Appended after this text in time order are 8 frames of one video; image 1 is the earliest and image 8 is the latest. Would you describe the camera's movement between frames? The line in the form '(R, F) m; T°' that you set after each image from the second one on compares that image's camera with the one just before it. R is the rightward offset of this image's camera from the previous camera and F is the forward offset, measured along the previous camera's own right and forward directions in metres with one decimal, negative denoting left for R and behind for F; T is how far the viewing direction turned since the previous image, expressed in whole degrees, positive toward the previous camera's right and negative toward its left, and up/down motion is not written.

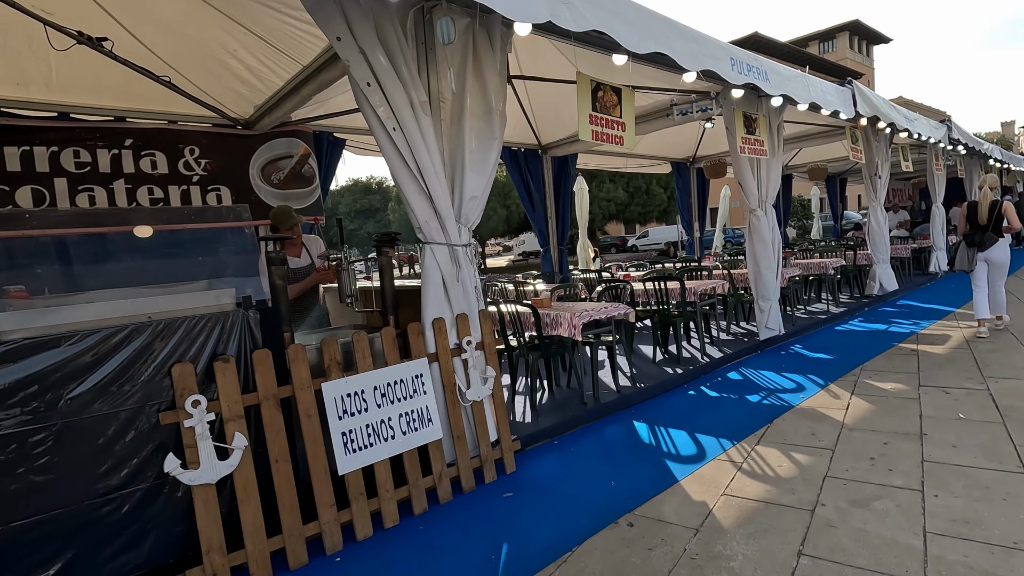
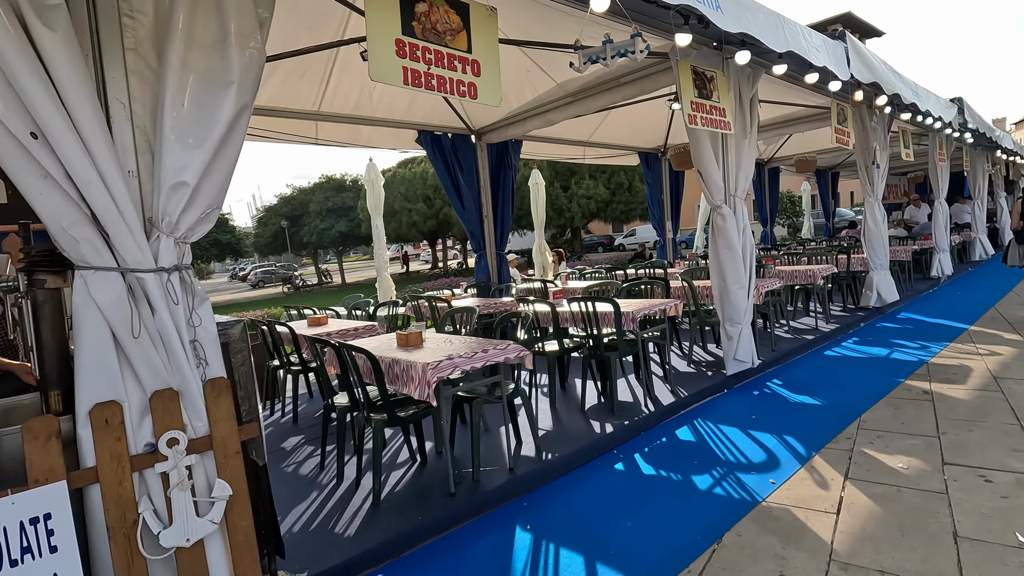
(+0.8, +1.3) m; +1°
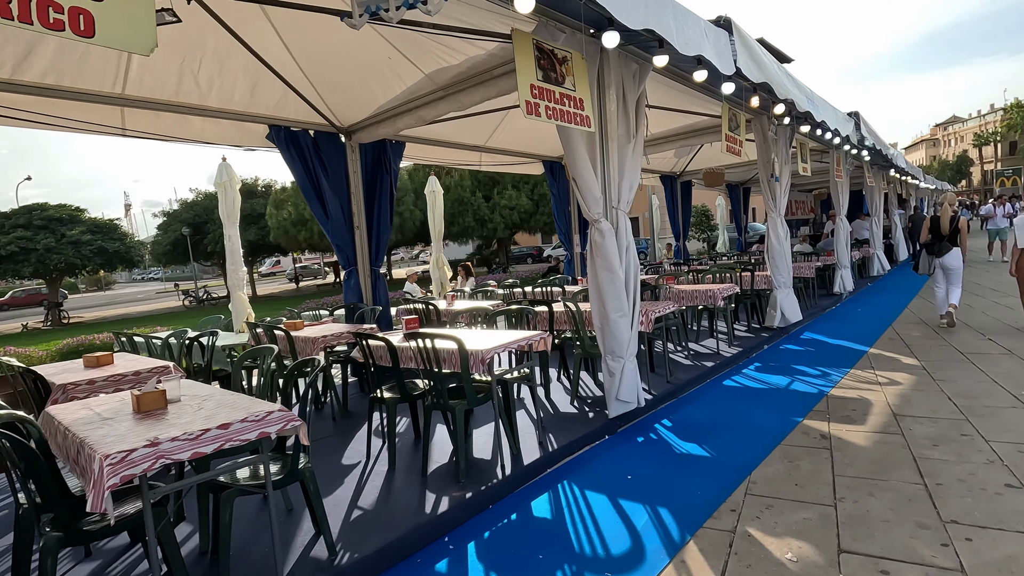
(+0.7, +0.8) m; +7°
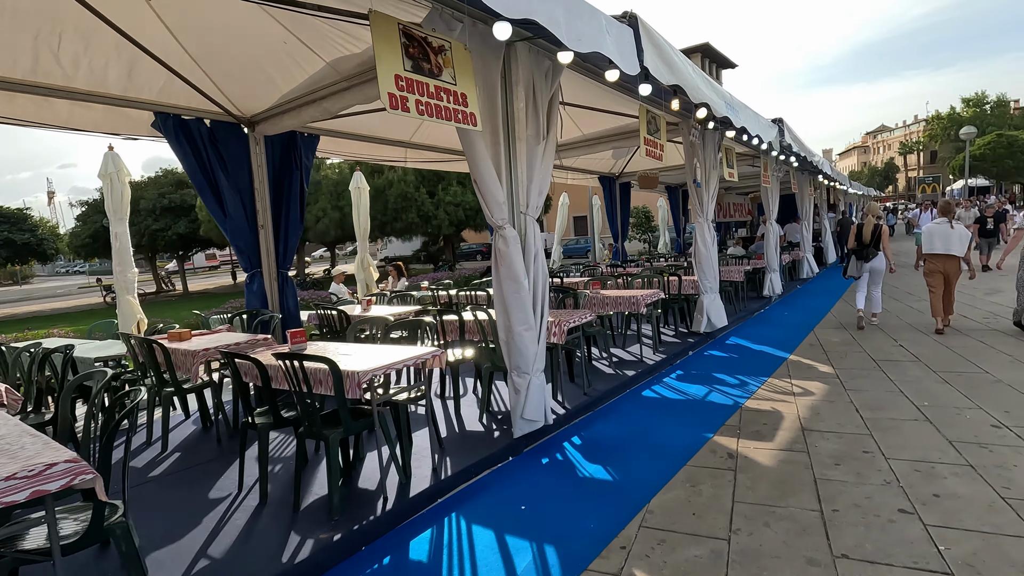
(+0.4, +0.3) m; +5°
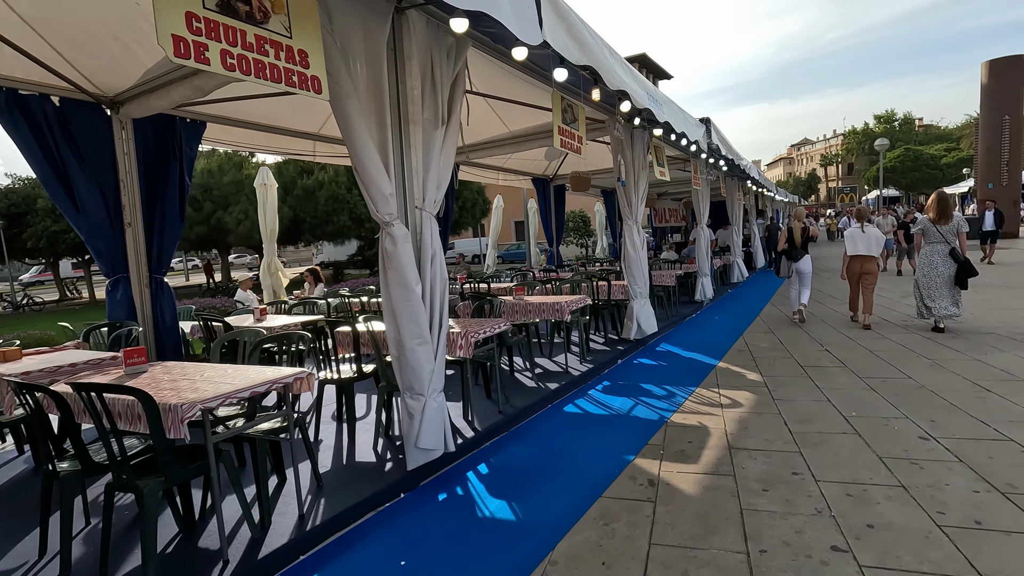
(+0.3, +0.5) m; +6°
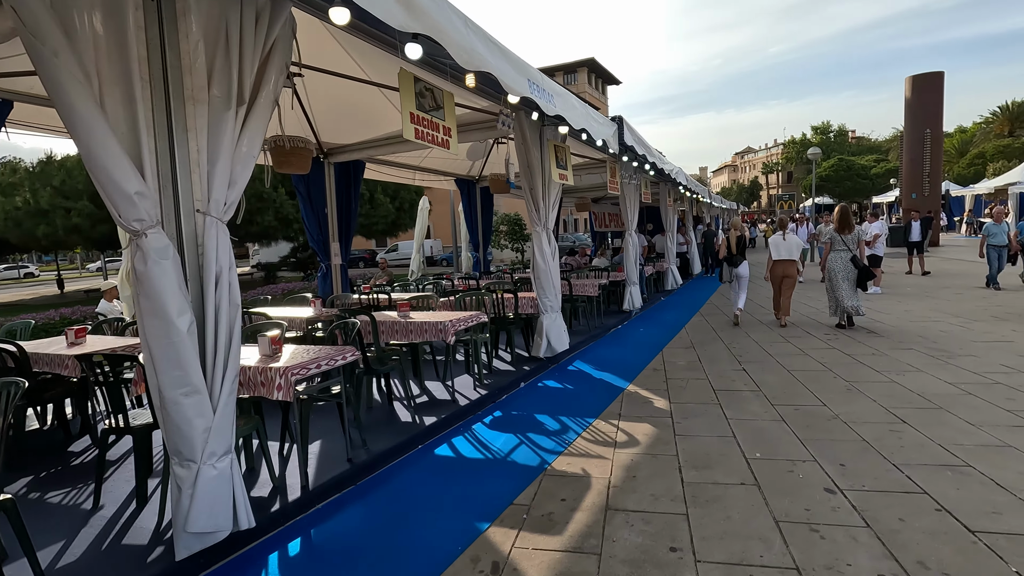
(+0.7, +0.6) m; +5°
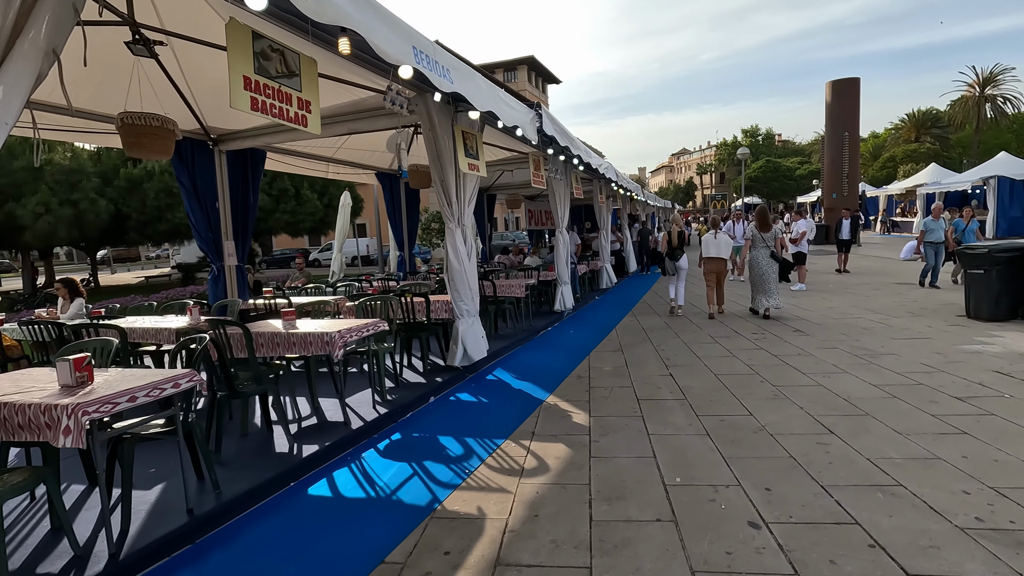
(+0.3, +0.5) m; +6°
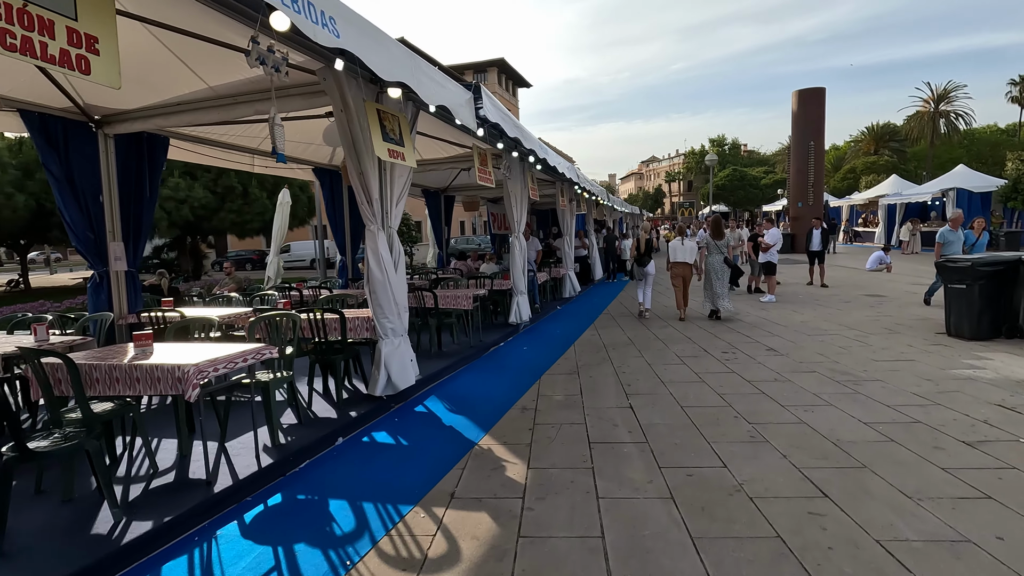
(+0.3, +0.8) m; +3°
